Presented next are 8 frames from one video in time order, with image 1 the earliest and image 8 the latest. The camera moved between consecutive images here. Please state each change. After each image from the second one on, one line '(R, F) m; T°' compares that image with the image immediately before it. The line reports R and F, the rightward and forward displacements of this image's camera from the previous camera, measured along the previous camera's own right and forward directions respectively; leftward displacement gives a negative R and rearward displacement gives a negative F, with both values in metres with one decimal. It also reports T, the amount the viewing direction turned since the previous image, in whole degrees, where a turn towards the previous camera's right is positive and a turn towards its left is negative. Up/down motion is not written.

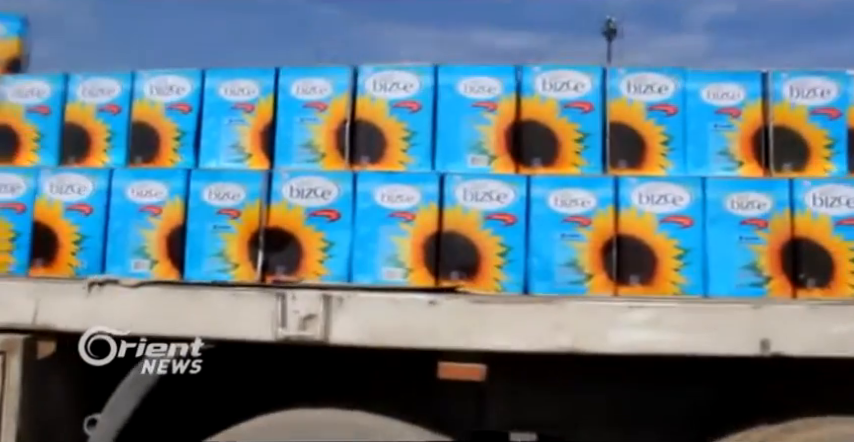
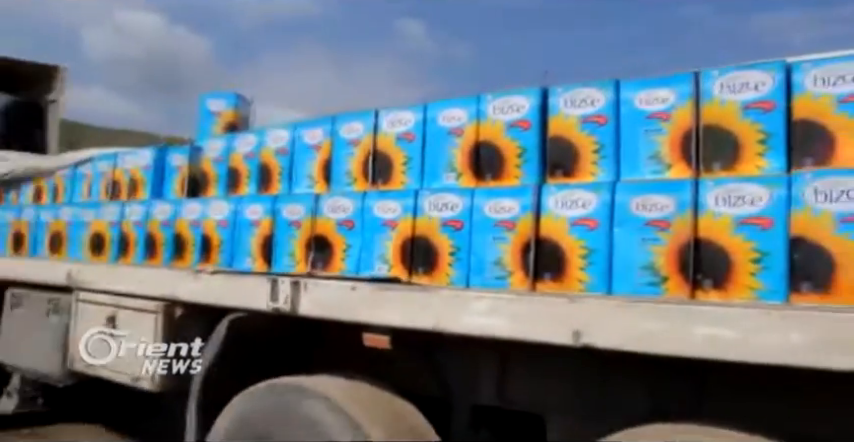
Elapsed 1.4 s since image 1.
(+1.0, -0.1) m; -31°
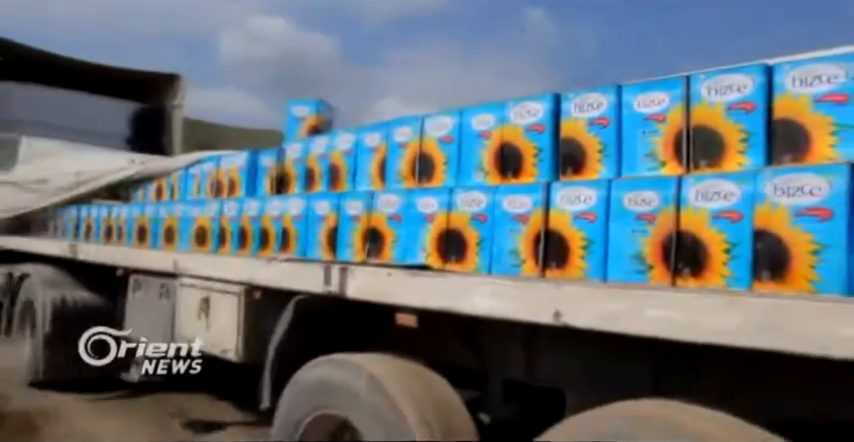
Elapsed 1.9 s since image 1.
(+0.3, -0.2) m; -10°
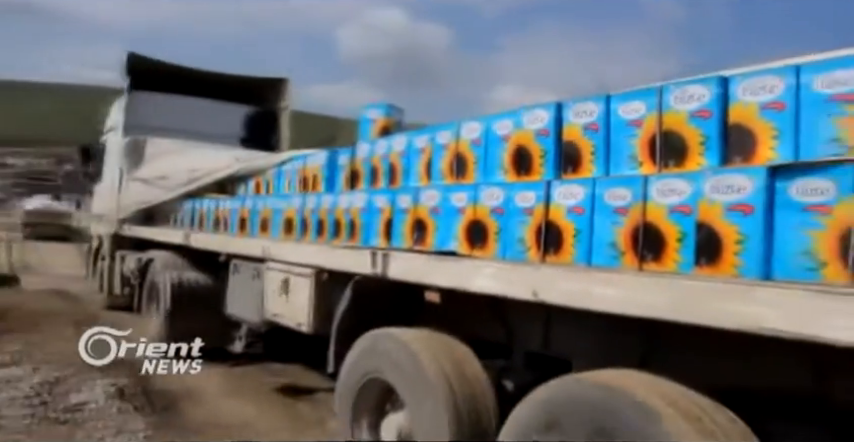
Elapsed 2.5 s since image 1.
(+0.3, -0.3) m; -9°
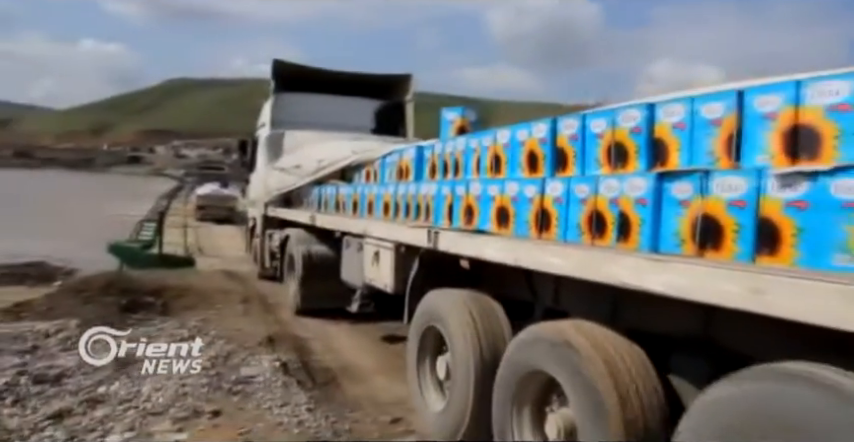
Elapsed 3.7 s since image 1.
(+0.5, -0.7) m; -12°
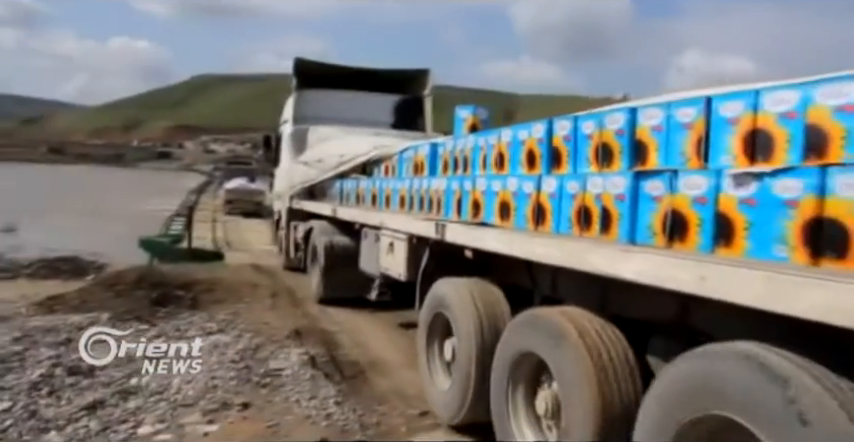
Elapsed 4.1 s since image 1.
(+0.1, -0.2) m; -2°
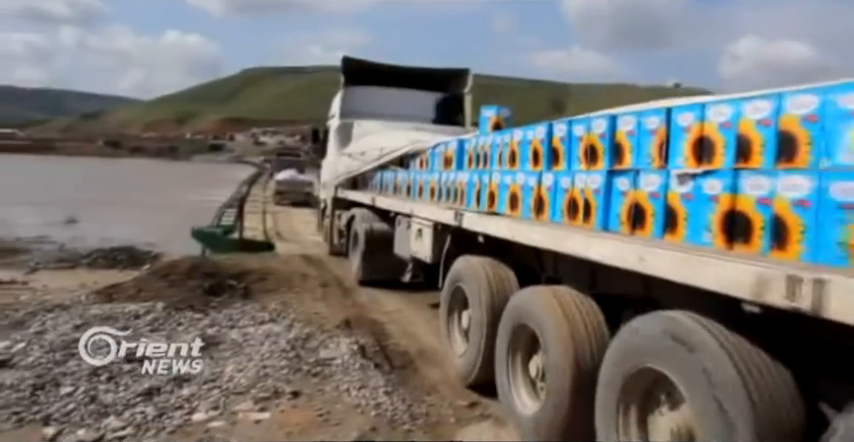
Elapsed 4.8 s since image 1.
(0.0, +0.4) m; -4°
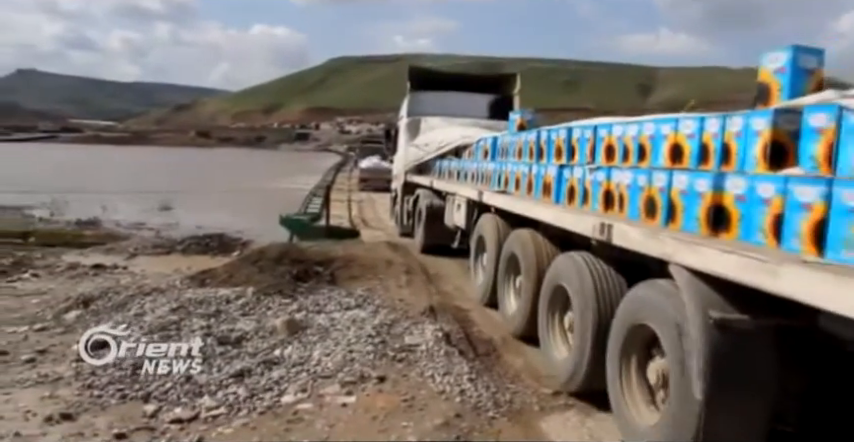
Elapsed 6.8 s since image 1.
(+0.1, +0.8) m; -7°
